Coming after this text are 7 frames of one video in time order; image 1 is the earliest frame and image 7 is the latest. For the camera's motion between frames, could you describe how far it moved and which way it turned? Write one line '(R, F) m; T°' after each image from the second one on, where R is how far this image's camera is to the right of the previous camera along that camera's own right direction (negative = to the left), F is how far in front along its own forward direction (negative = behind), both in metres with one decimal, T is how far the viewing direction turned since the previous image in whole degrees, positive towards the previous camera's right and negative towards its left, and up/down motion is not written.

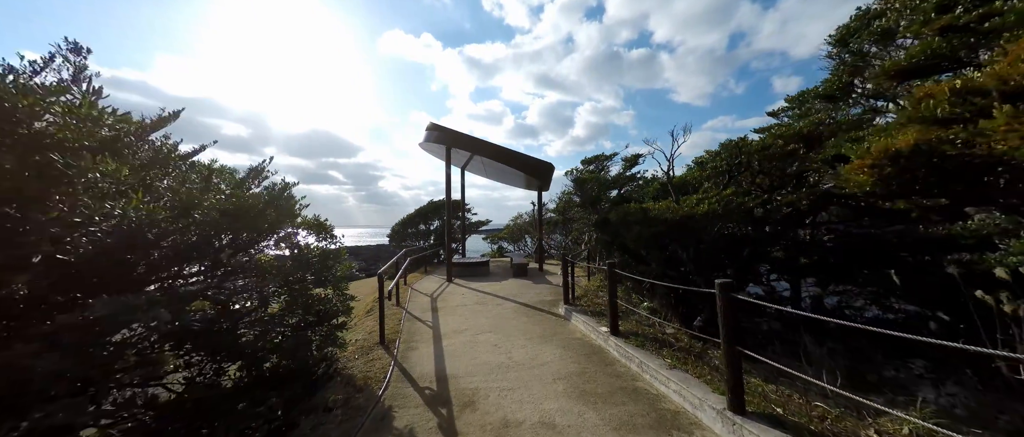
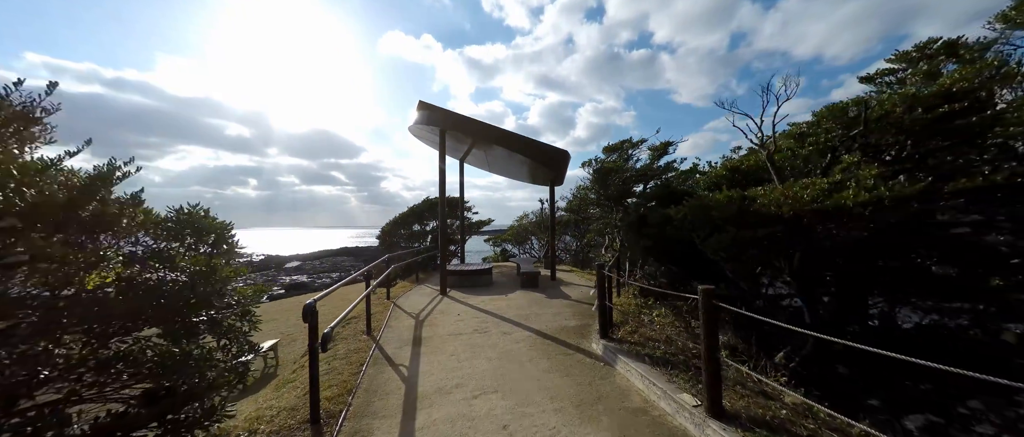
(-0.1, +1.4) m; 0°
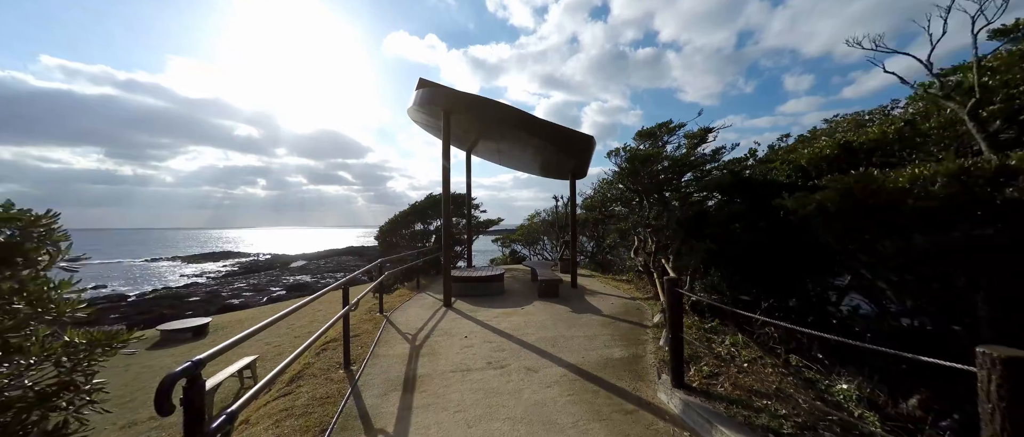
(-0.2, +1.0) m; -1°
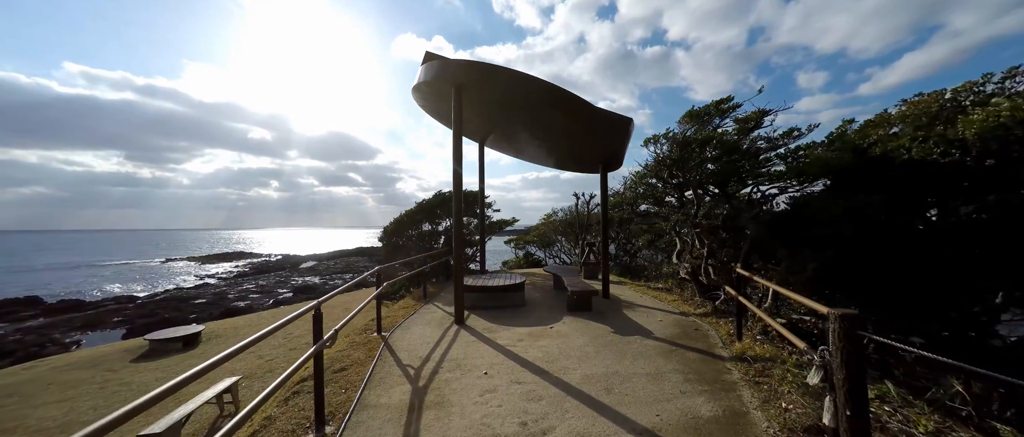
(-0.2, +0.9) m; -1°
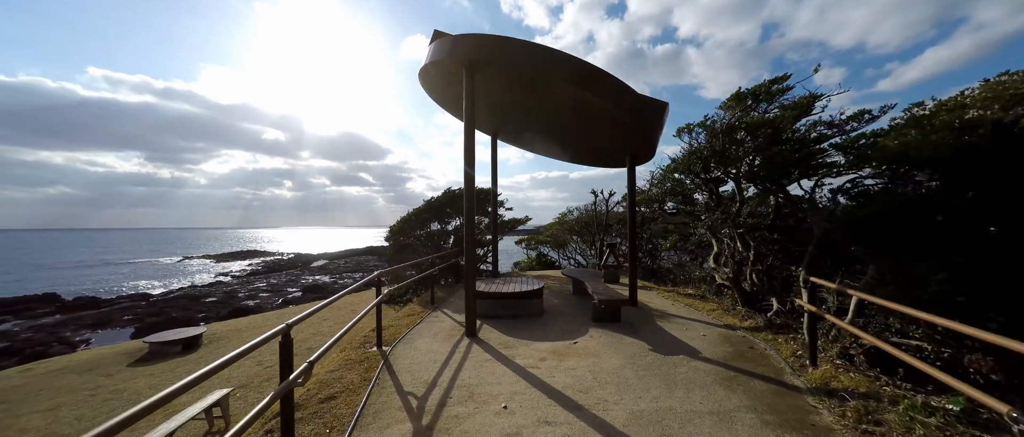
(-0.1, +0.5) m; -2°
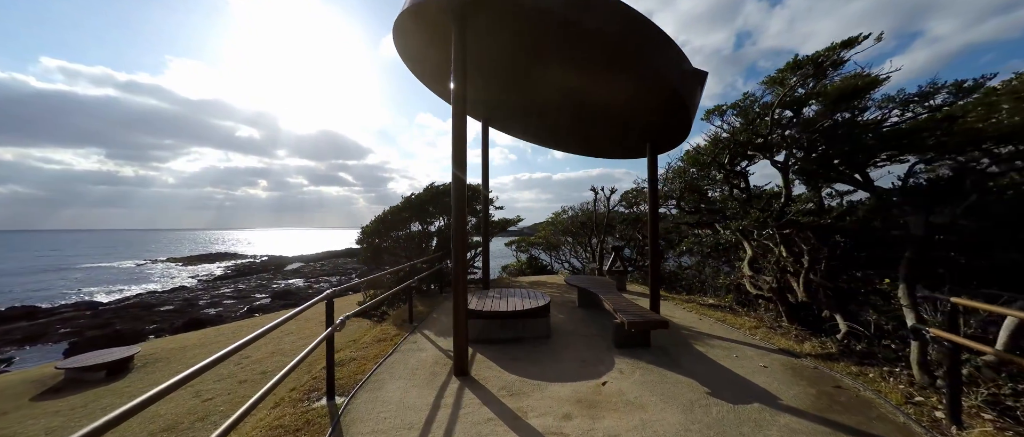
(-0.2, +0.9) m; +3°
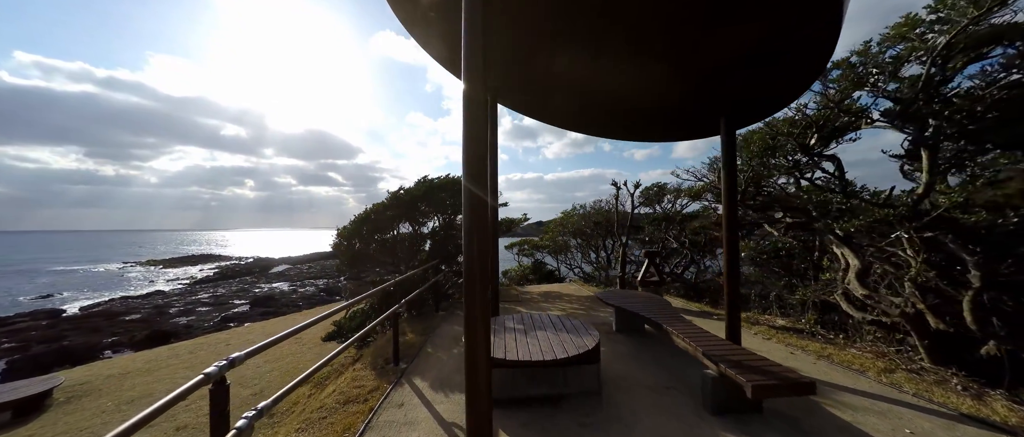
(-0.3, +1.2) m; +1°
